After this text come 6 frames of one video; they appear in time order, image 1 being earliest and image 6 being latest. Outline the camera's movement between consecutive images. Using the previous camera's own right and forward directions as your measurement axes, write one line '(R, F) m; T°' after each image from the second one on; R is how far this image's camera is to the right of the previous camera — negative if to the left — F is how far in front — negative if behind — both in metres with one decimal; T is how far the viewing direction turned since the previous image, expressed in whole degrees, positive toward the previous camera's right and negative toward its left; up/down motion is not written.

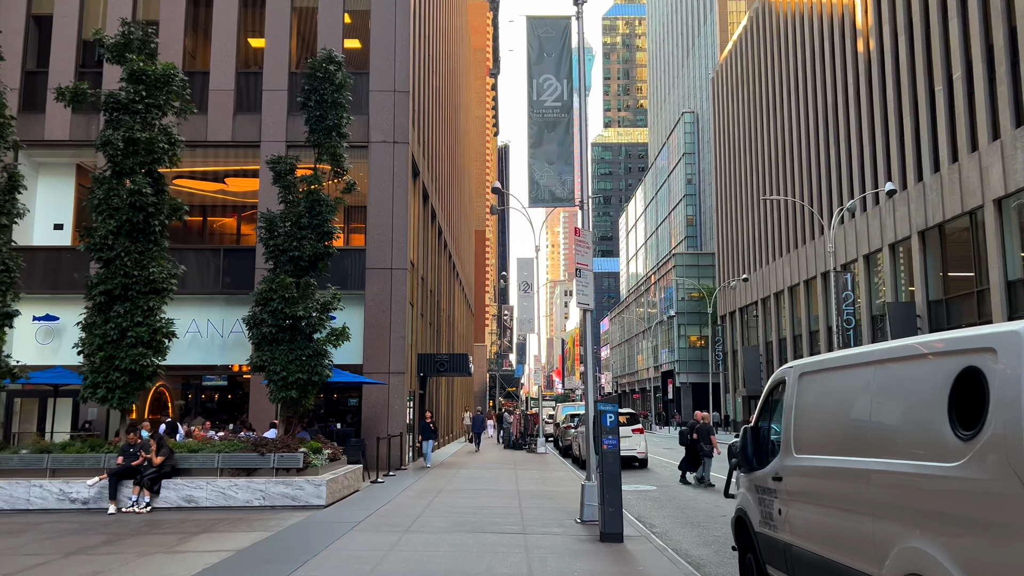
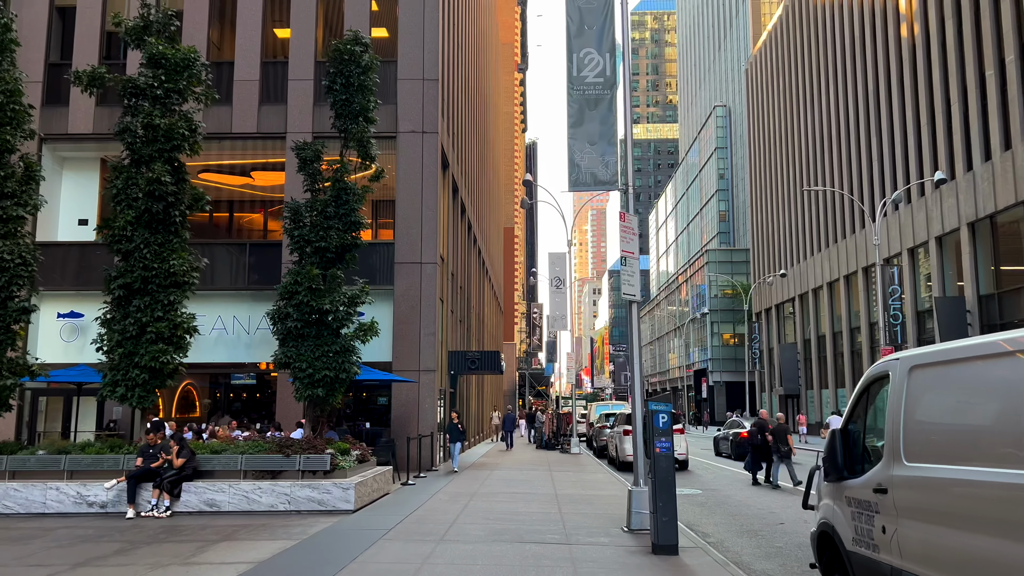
(-0.2, +0.8) m; -2°
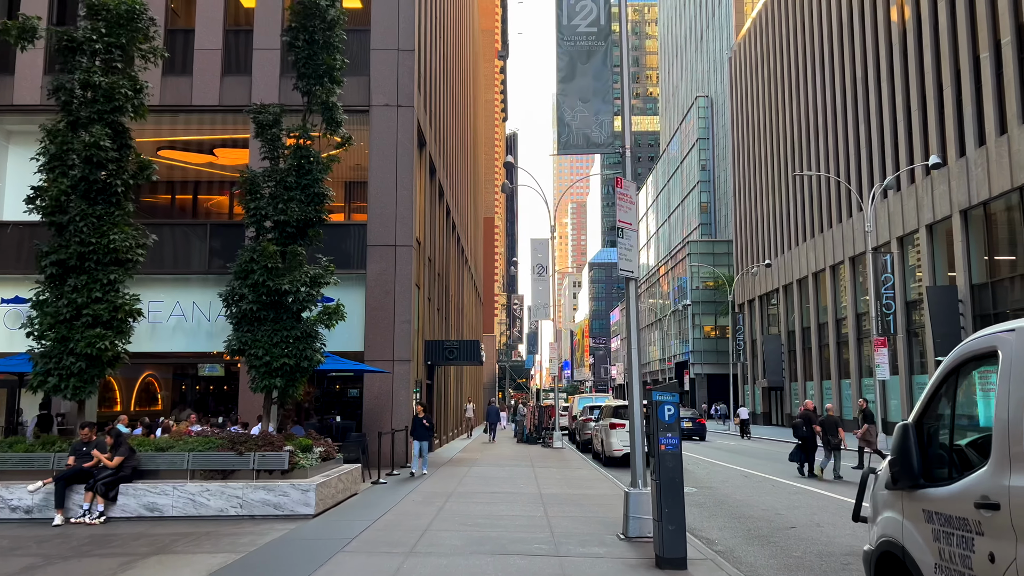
(0.0, +1.3) m; +1°
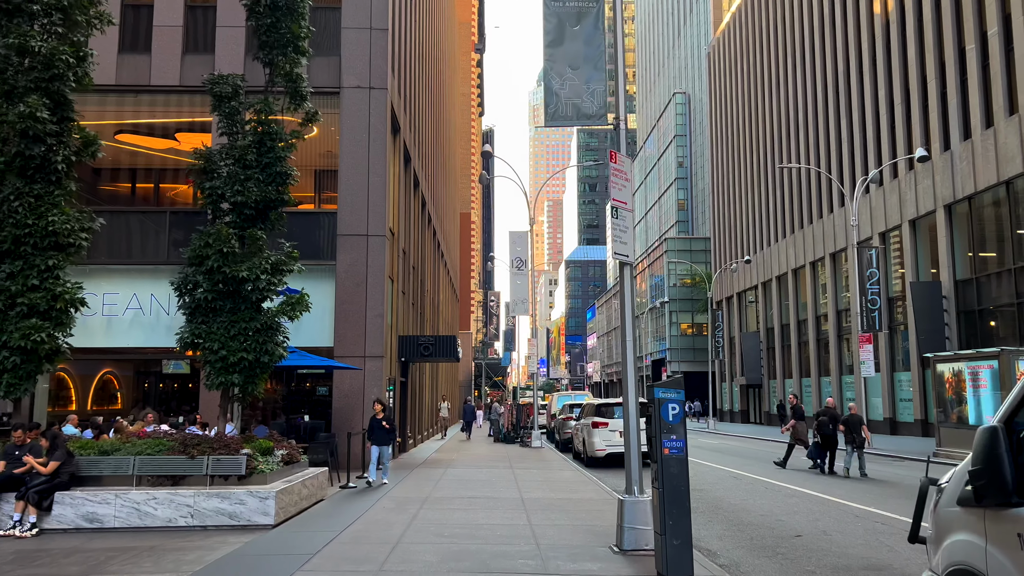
(-0.1, +0.9) m; +2°
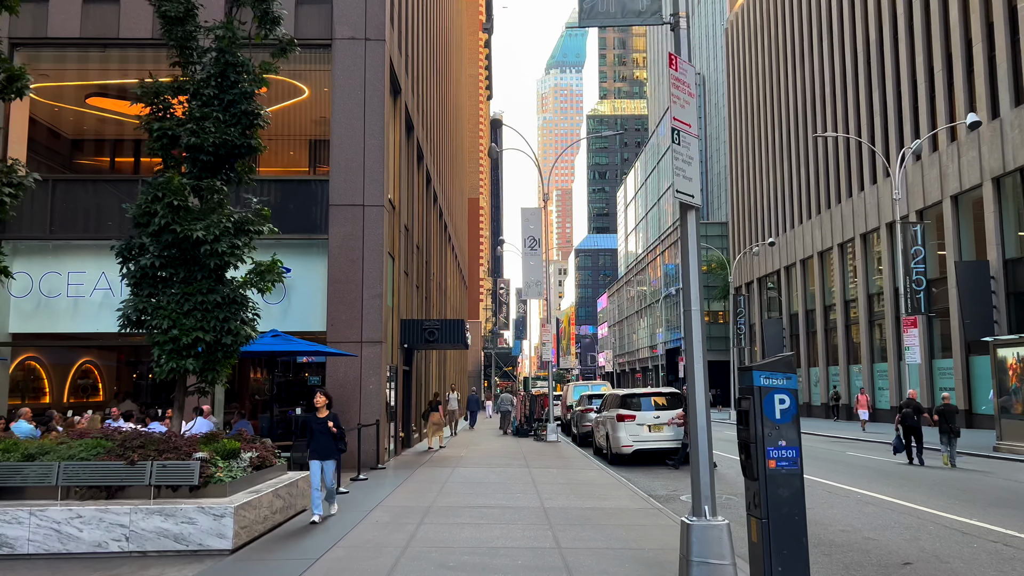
(-0.1, +2.1) m; -1°
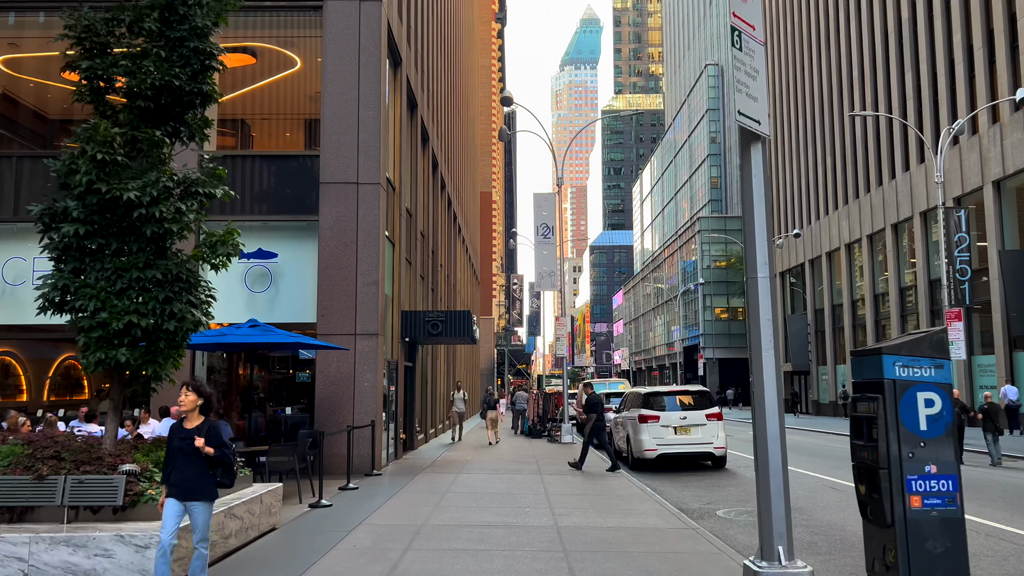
(+0.1, +1.7) m; -1°
